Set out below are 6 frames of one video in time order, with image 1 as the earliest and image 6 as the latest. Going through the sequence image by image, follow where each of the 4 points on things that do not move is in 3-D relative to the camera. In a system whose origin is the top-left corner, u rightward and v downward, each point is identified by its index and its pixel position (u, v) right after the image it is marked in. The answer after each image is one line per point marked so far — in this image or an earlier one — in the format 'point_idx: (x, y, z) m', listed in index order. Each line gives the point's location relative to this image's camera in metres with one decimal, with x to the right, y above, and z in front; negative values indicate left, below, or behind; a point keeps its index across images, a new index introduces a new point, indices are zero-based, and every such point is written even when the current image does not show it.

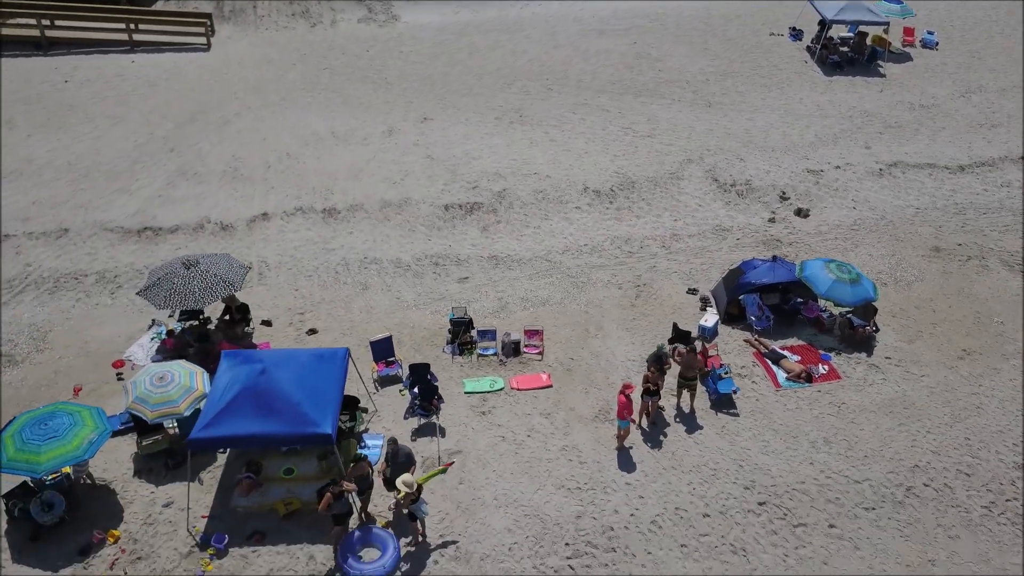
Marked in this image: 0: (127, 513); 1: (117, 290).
0: (-4.5, -2.6, +10.3) m
1: (-6.4, 0.0, +14.3) m
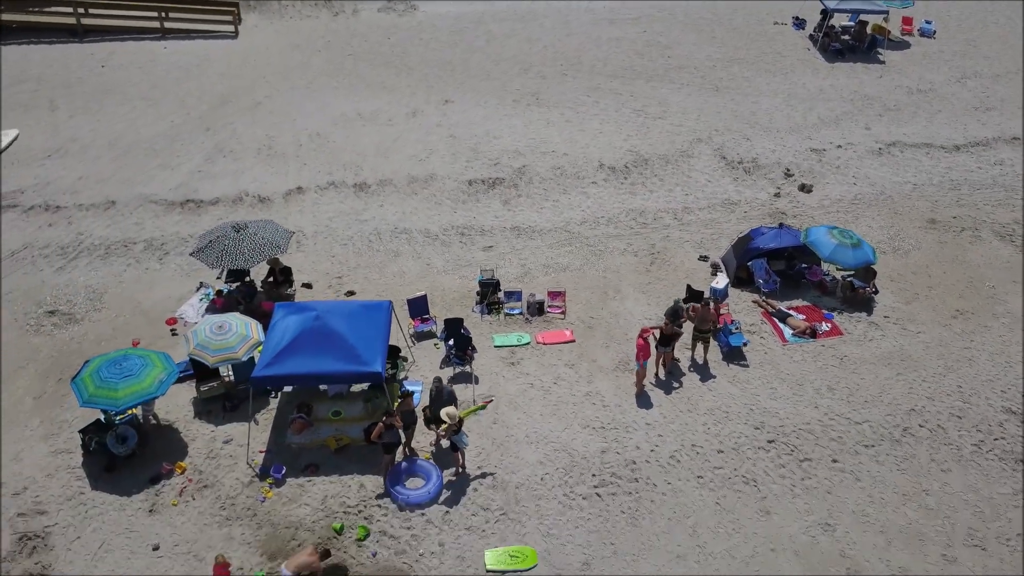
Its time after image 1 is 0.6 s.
0: (-4.1, -2.0, +11.3) m
1: (-6.0, +0.6, +15.3) m
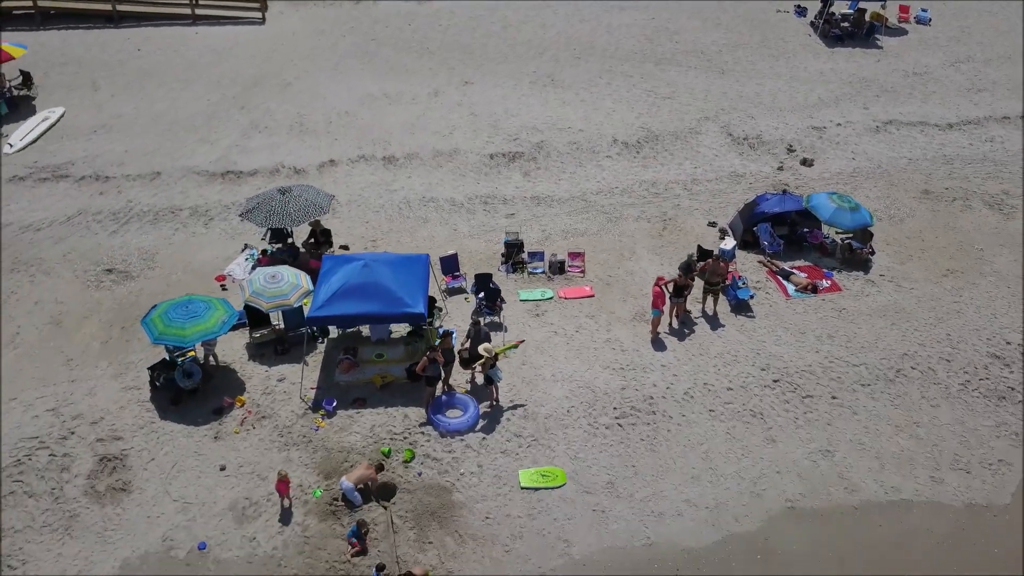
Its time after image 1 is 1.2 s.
0: (-3.7, -1.4, +12.4) m
1: (-5.6, +1.3, +16.4) m
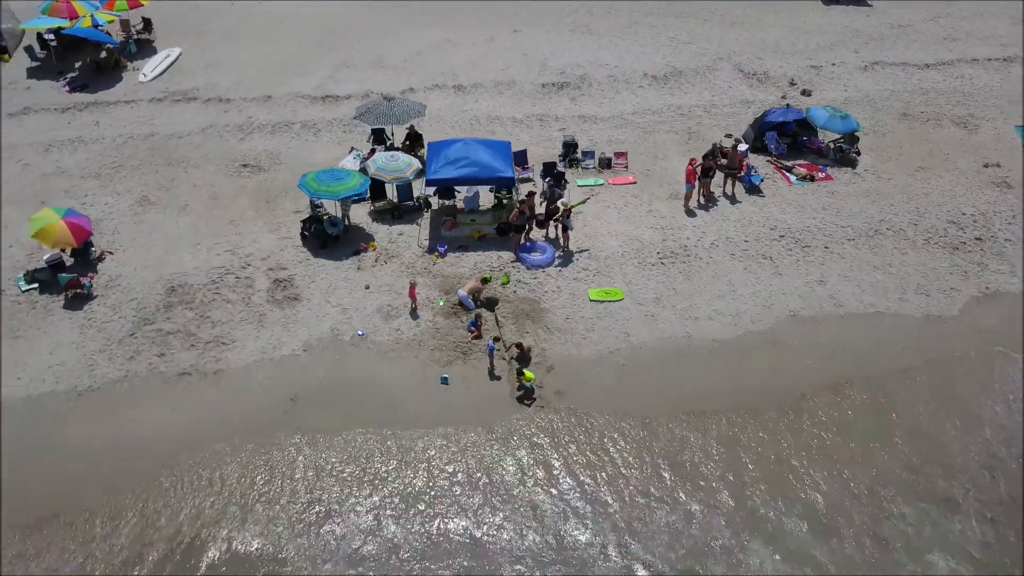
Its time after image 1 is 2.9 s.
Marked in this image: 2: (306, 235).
0: (-2.5, +0.9, +16.1) m
1: (-4.4, +3.6, +20.1) m
2: (-3.7, +0.9, +15.8) m
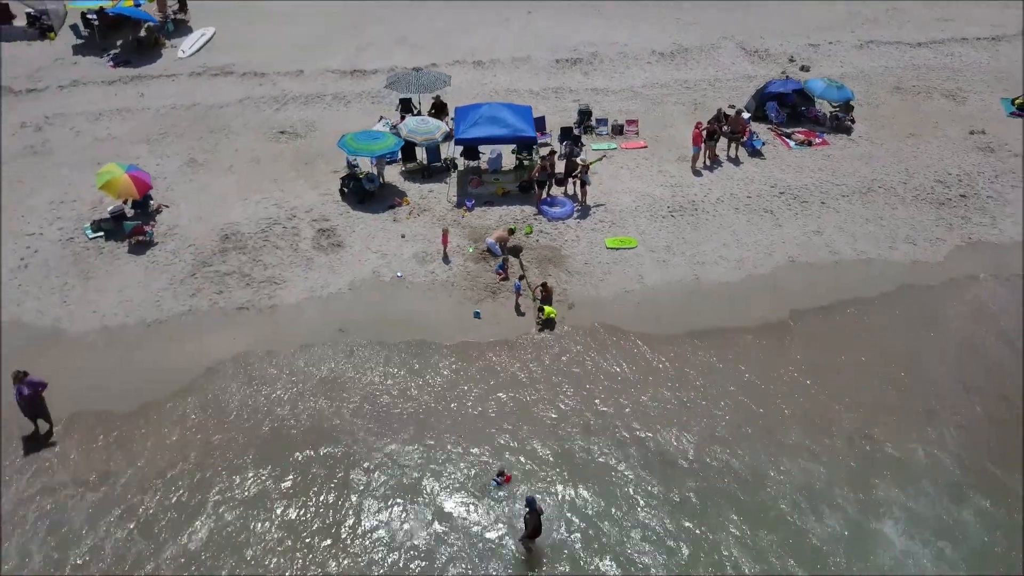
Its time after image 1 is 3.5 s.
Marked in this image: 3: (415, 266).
0: (-2.0, +1.8, +17.5) m
1: (-4.0, +4.5, +21.5) m
2: (-3.2, +1.9, +17.2) m
3: (-1.7, +0.4, +15.6) m
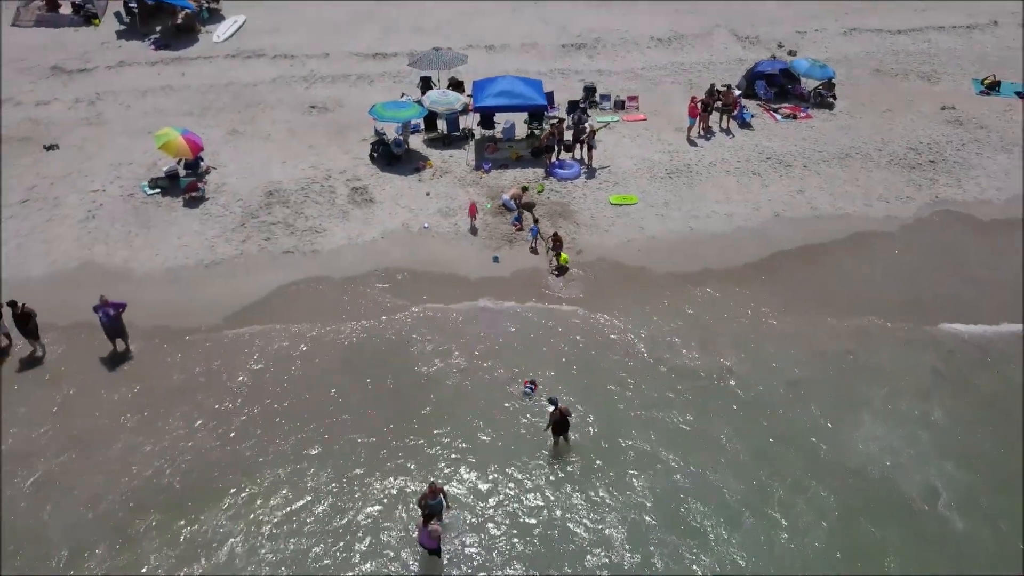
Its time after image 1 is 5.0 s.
0: (-1.8, +2.8, +19.4) m
1: (-3.7, +5.4, +23.4) m
2: (-3.0, +2.8, +19.1) m
3: (-1.4, +1.4, +17.5) m
